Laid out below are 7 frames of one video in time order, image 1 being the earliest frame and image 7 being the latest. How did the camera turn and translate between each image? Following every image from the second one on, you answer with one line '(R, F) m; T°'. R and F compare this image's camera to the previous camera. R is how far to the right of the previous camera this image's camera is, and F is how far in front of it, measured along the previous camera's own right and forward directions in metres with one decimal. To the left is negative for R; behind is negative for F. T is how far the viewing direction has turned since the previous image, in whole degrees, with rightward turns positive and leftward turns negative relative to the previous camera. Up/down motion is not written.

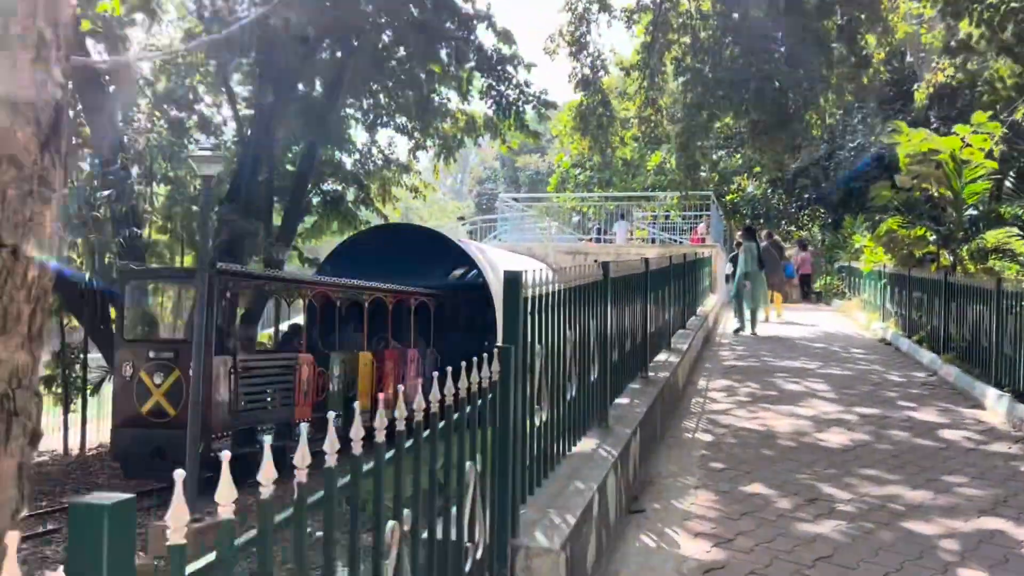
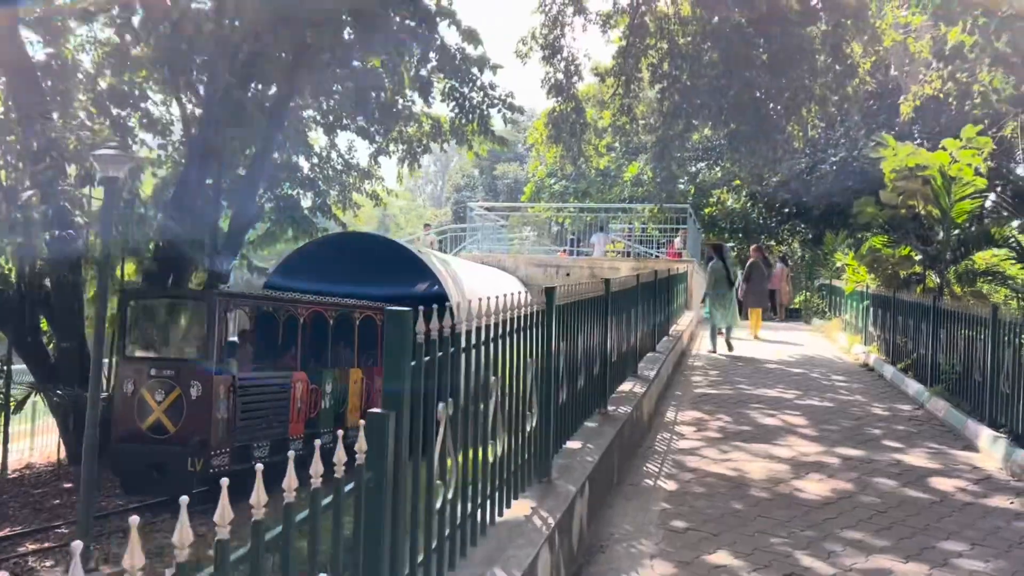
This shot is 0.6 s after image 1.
(+0.2, +0.7) m; +1°
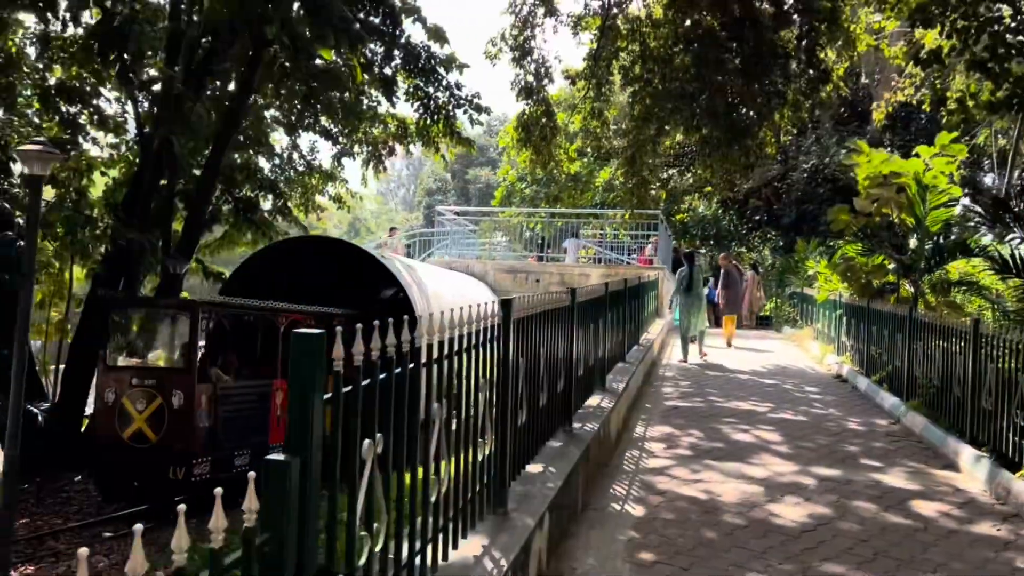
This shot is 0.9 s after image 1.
(+0.1, +0.3) m; +2°
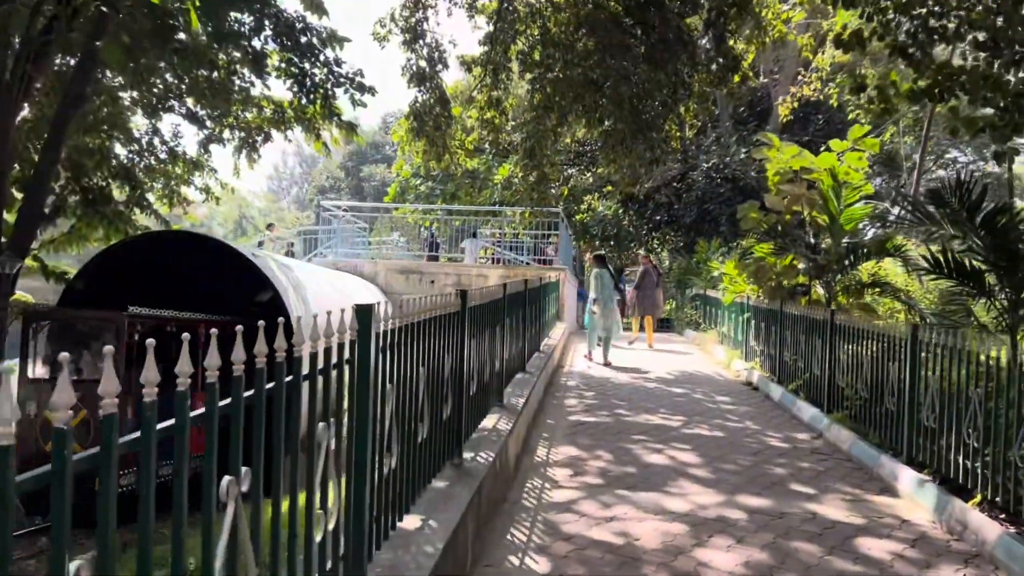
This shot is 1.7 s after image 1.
(+0.1, +0.9) m; +7°
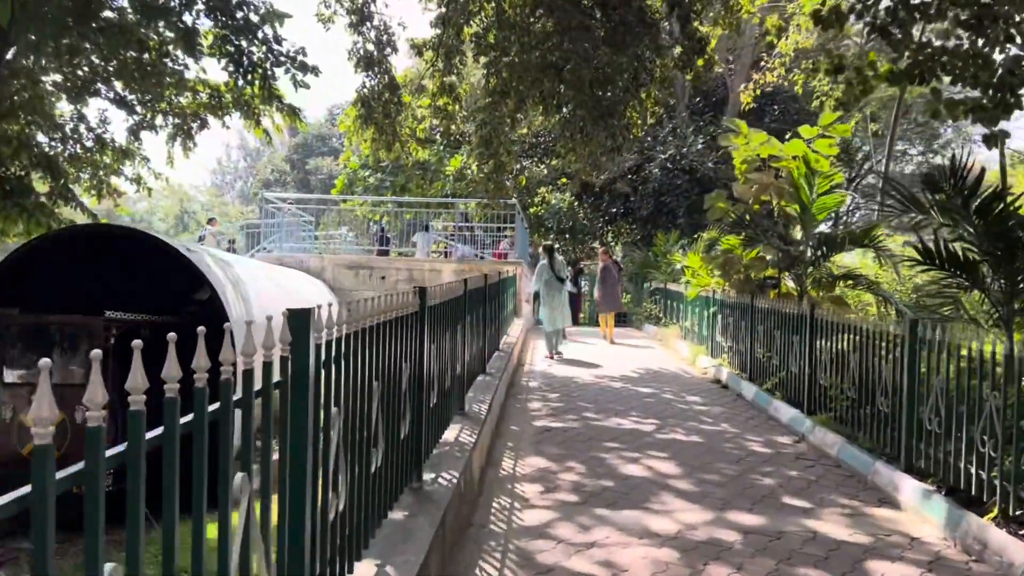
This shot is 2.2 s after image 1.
(-0.1, +0.6) m; +3°
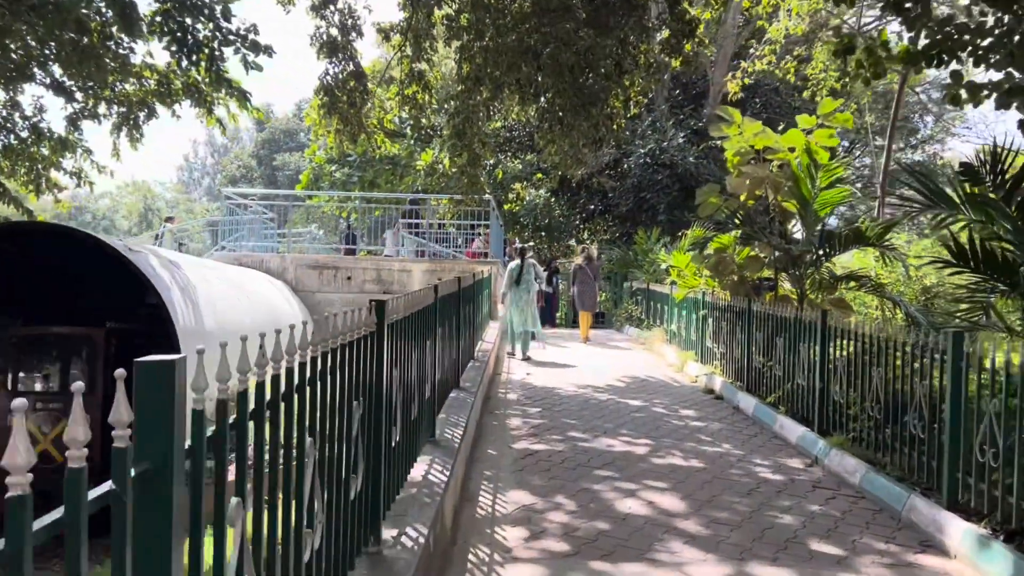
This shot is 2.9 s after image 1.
(0.0, +0.8) m; +2°
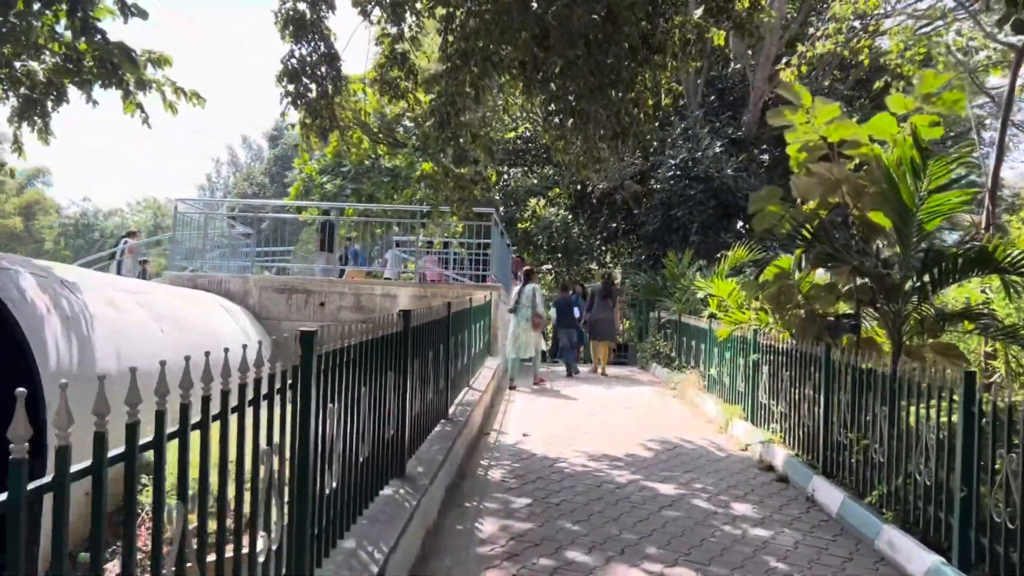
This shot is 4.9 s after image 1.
(+0.3, +2.2) m; -2°
